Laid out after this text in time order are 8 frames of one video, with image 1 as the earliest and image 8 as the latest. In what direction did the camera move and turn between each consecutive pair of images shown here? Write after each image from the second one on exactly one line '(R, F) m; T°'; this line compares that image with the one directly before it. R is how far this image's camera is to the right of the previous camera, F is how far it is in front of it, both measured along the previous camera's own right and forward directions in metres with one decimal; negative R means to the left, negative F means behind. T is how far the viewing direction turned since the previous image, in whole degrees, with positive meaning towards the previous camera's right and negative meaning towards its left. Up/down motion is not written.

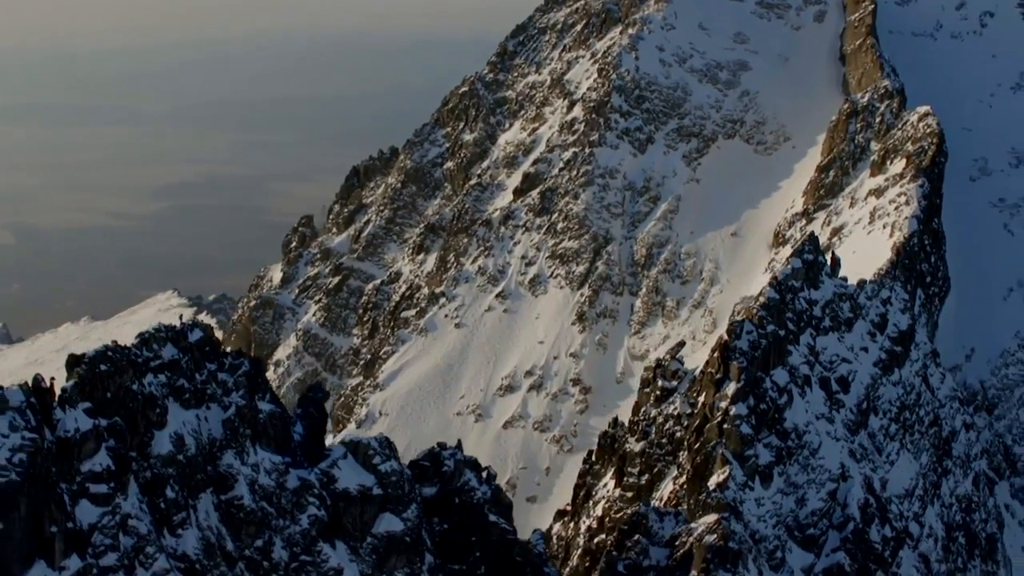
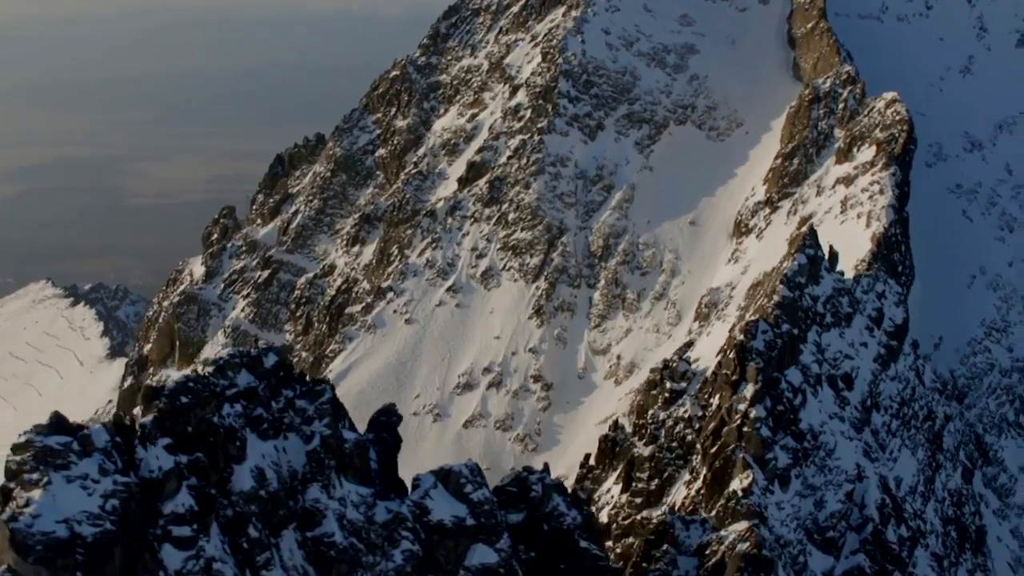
(-5.0, +2.5) m; +6°
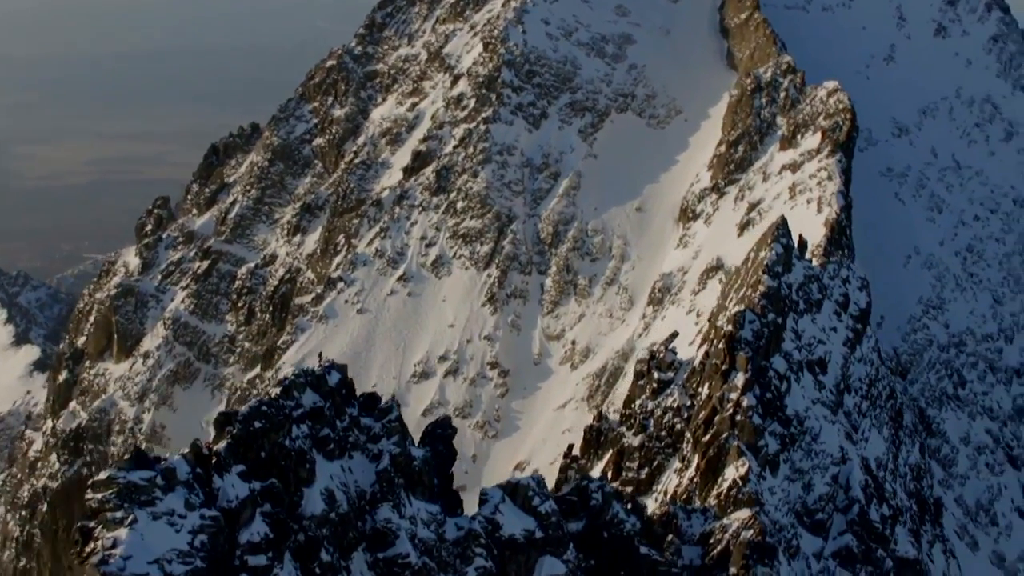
(-3.7, +0.1) m; +5°
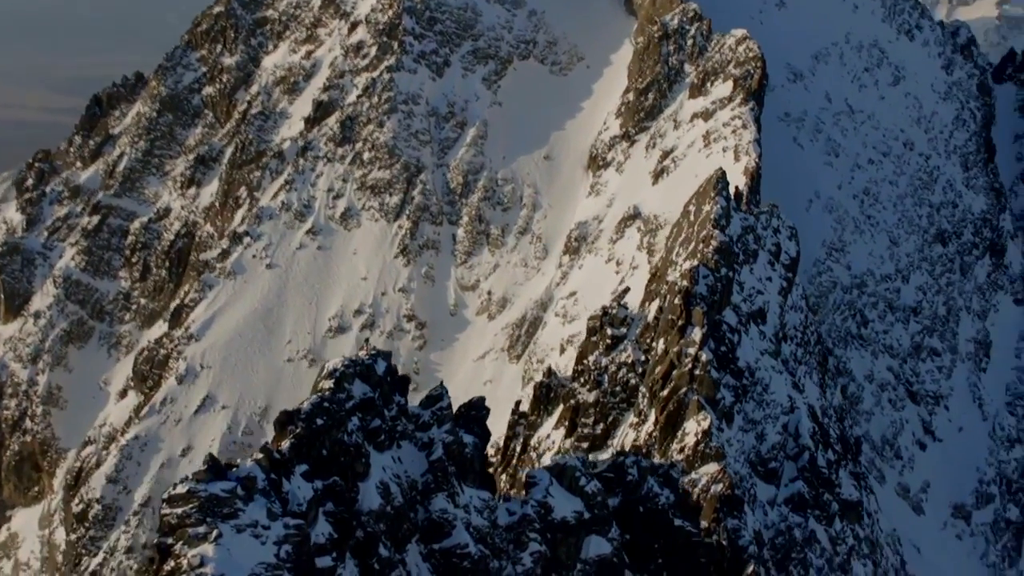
(-4.3, +0.9) m; +7°
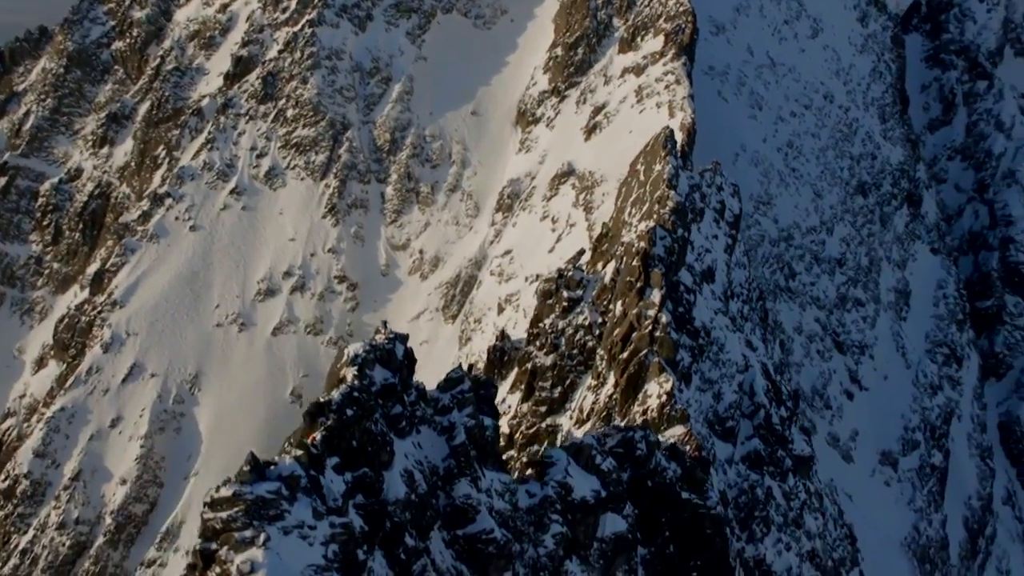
(-2.7, +0.8) m; +5°
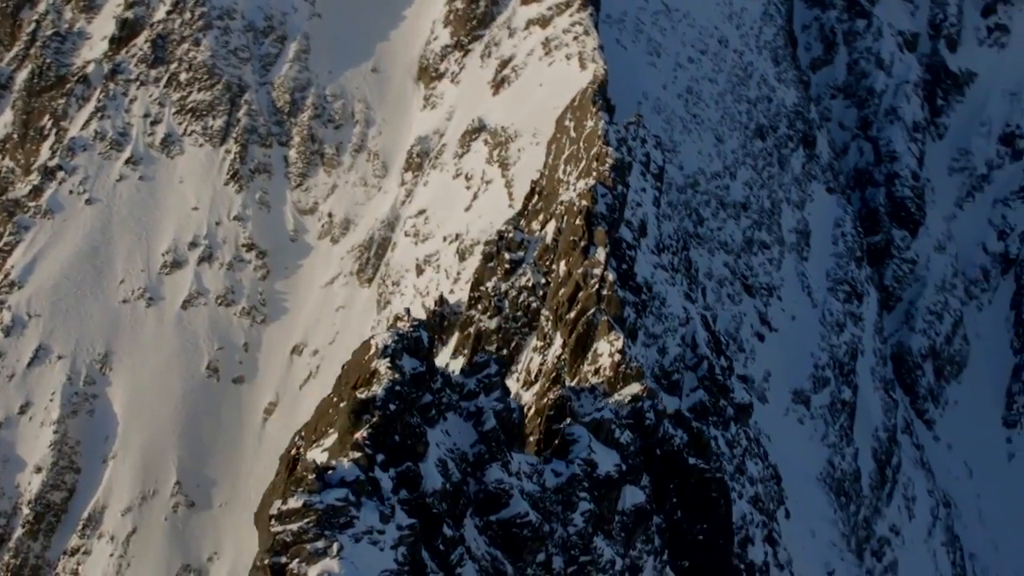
(-3.2, +0.8) m; +6°
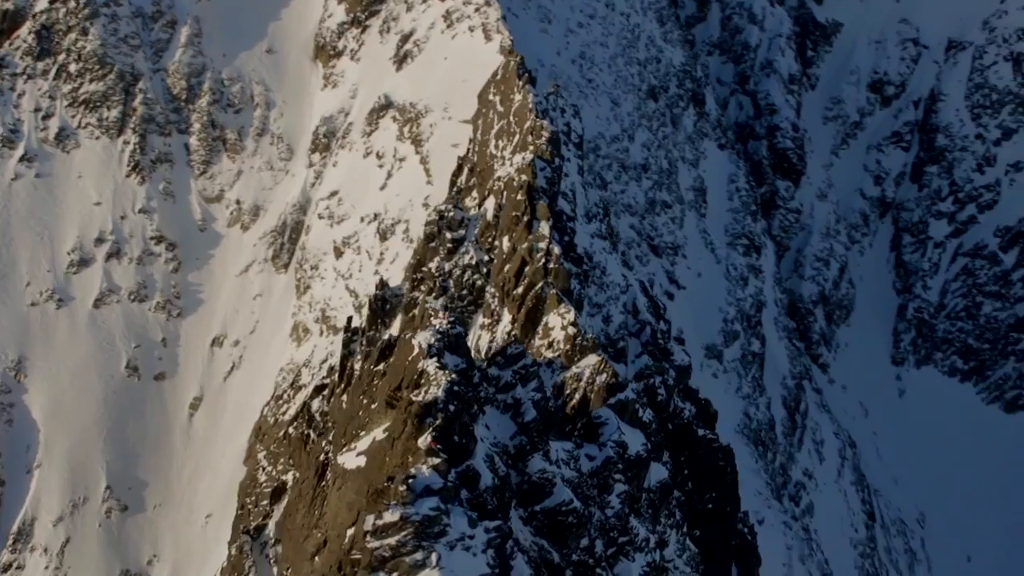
(-3.3, +0.2) m; +6°
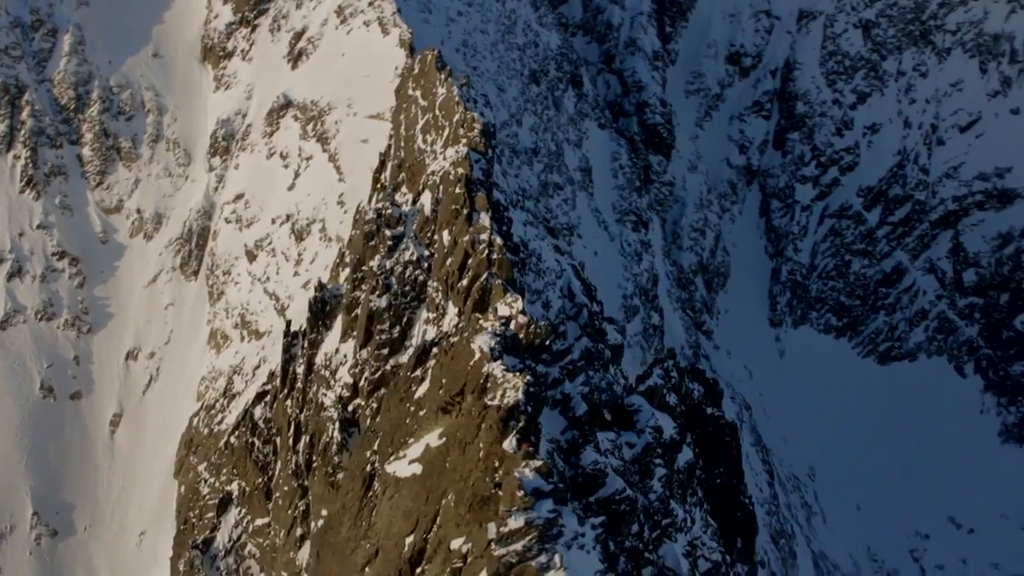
(-4.1, -0.7) m; +7°
